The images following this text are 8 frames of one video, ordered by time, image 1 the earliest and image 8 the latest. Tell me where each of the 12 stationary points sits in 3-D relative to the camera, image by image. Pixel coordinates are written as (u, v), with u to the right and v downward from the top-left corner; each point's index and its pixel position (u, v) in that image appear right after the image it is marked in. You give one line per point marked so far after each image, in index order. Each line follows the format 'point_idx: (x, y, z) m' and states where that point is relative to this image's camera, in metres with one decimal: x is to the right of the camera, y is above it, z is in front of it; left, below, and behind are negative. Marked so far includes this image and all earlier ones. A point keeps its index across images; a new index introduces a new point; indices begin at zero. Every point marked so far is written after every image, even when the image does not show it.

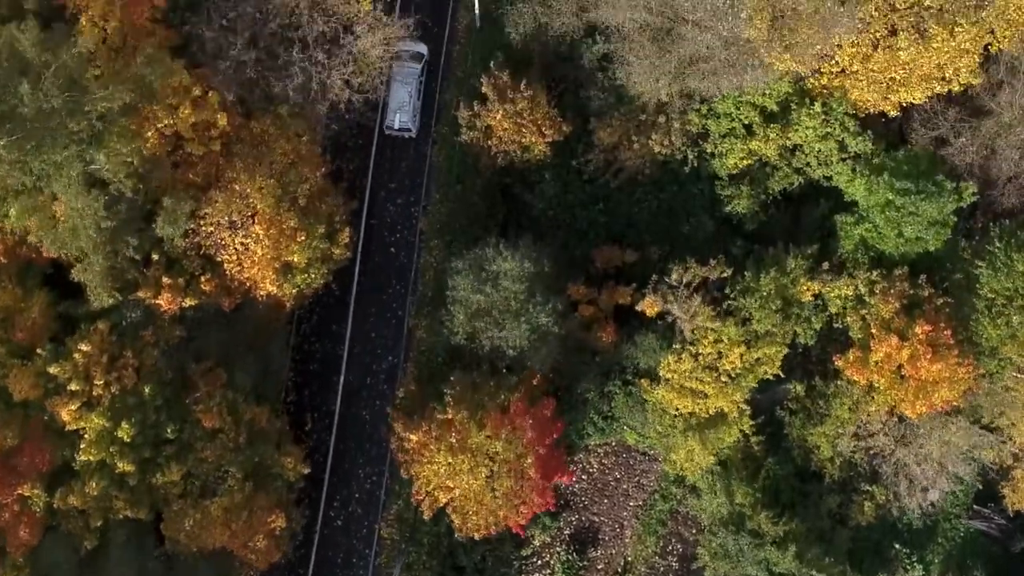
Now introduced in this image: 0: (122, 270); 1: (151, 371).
0: (-5.6, +0.3, +19.9) m
1: (-5.2, -1.2, +19.9) m
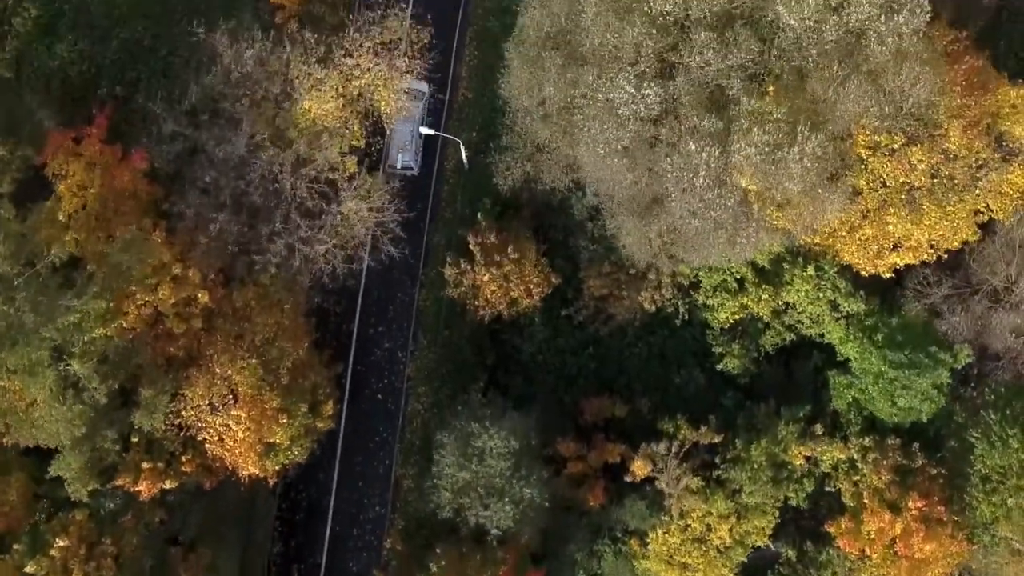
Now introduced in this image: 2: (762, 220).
0: (-5.8, -2.4, +19.6) m
1: (-5.4, -3.9, +19.6) m
2: (+3.6, +1.0, +20.0) m
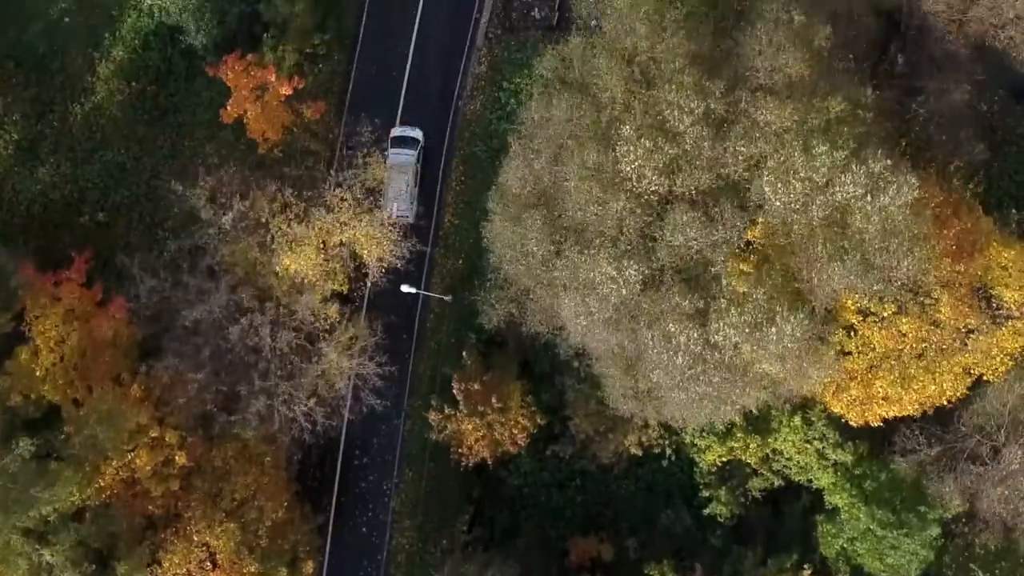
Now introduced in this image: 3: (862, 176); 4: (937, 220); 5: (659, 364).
0: (-6.1, -4.8, +19.3) m
1: (-5.7, -6.2, +19.3) m
2: (+3.3, -1.4, +19.6) m
3: (+4.6, +1.4, +18.1) m
4: (+6.2, +1.0, +20.0) m
5: (+2.1, -1.0, +19.4) m
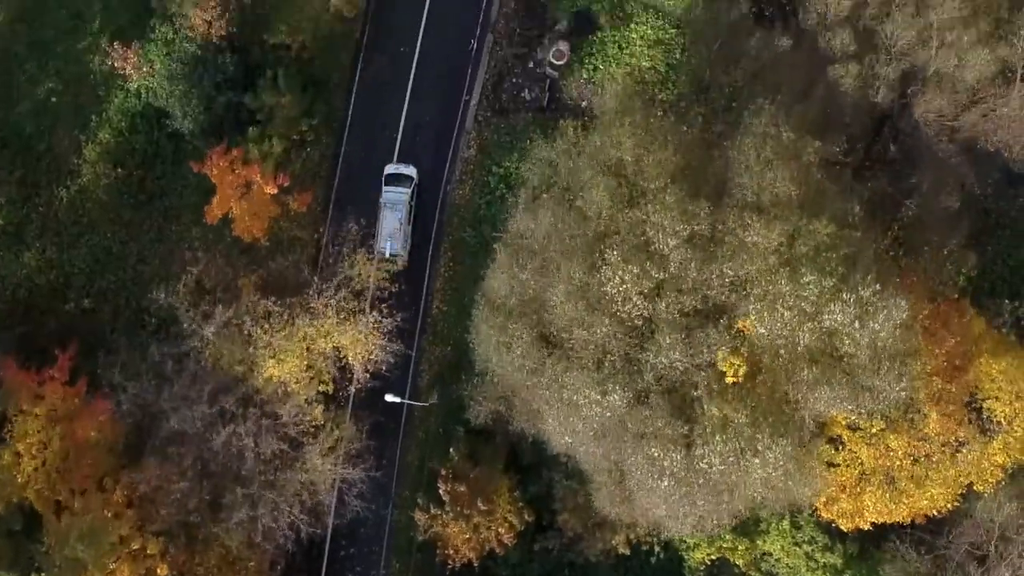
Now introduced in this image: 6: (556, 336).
0: (-6.3, -6.4, +19.2) m
1: (-5.9, -7.8, +19.2) m
2: (+3.1, -3.0, +19.5) m
3: (+4.4, -0.2, +17.9) m
4: (+6.0, -0.7, +19.8) m
5: (+1.9, -2.7, +19.2) m
6: (+0.6, -0.7, +19.4) m
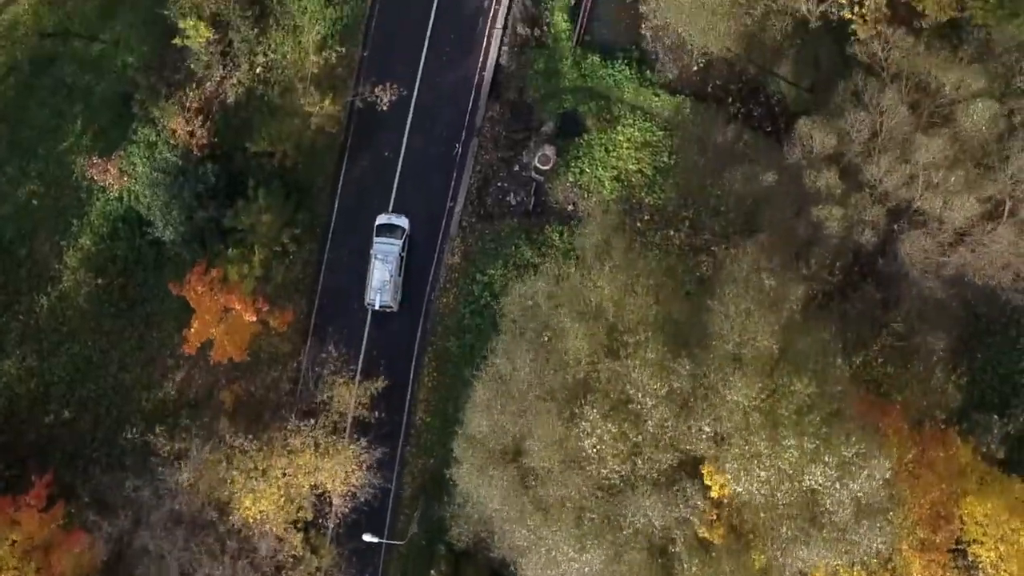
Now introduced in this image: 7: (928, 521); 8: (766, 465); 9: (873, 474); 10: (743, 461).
0: (-6.7, -8.4, +19.0) m
1: (-6.3, -9.9, +19.0) m
2: (+2.8, -5.0, +19.2) m
3: (+4.1, -2.3, +17.7) m
4: (+5.7, -2.7, +19.5) m
5: (+1.6, -4.7, +19.0) m
6: (+0.3, -2.7, +19.2) m
7: (+5.8, -3.2, +19.4) m
8: (+3.2, -2.3, +17.7) m
9: (+4.6, -2.4, +17.8) m
10: (+3.0, -2.2, +17.7) m
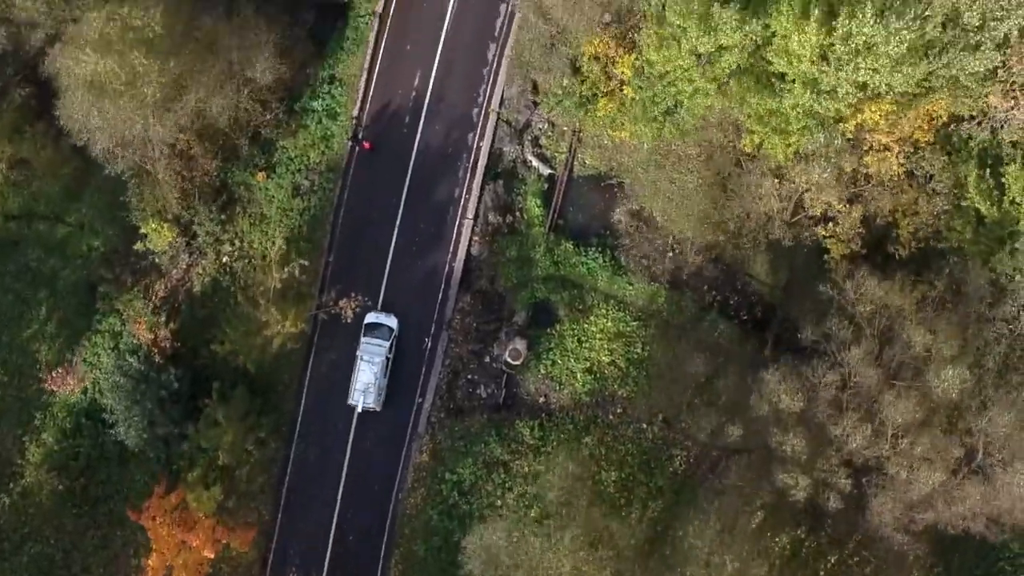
0: (-7.3, -12.1, +18.7) m
1: (-6.9, -13.5, +18.8) m
2: (+2.2, -8.7, +18.9) m
3: (+3.5, -6.0, +17.3) m
4: (+5.1, -6.4, +19.1) m
5: (+1.0, -8.4, +18.6) m
6: (-0.3, -6.4, +18.8) m
7: (+5.2, -6.9, +19.0) m
8: (+2.6, -6.0, +17.3) m
9: (+4.0, -6.1, +17.4) m
10: (+2.4, -5.9, +17.3) m
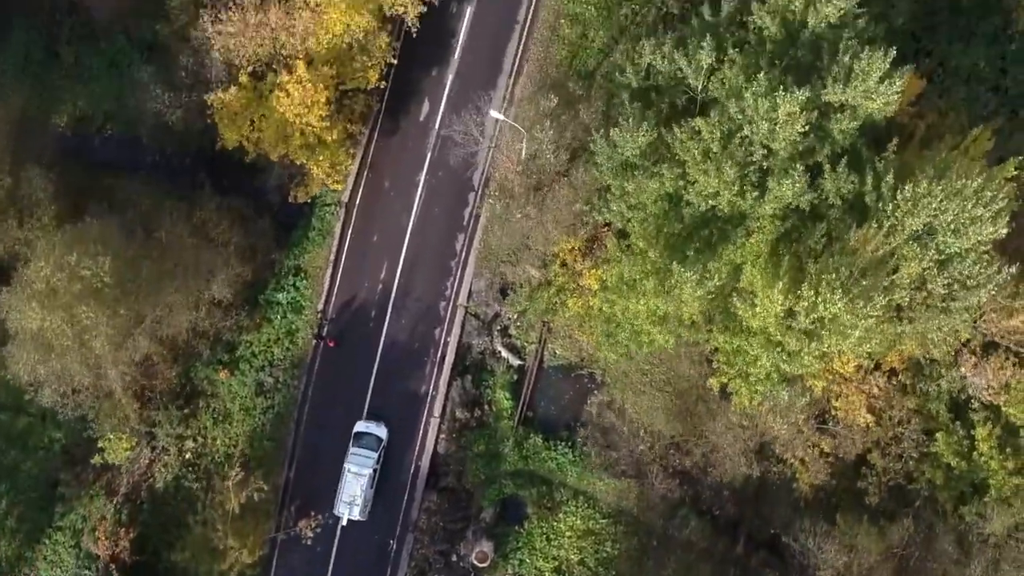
0: (-8.0, -15.8, +18.5) m
1: (-7.6, -17.2, +18.6) m
2: (+1.5, -12.4, +18.5) m
3: (+2.8, -9.7, +16.9) m
4: (+4.4, -10.2, +18.7) m
5: (+0.3, -12.1, +18.3) m
6: (-0.9, -10.1, +18.4) m
7: (+4.6, -10.7, +18.6) m
8: (+2.0, -9.7, +16.9) m
9: (+3.4, -9.9, +17.0) m
10: (+1.7, -9.7, +16.9) m
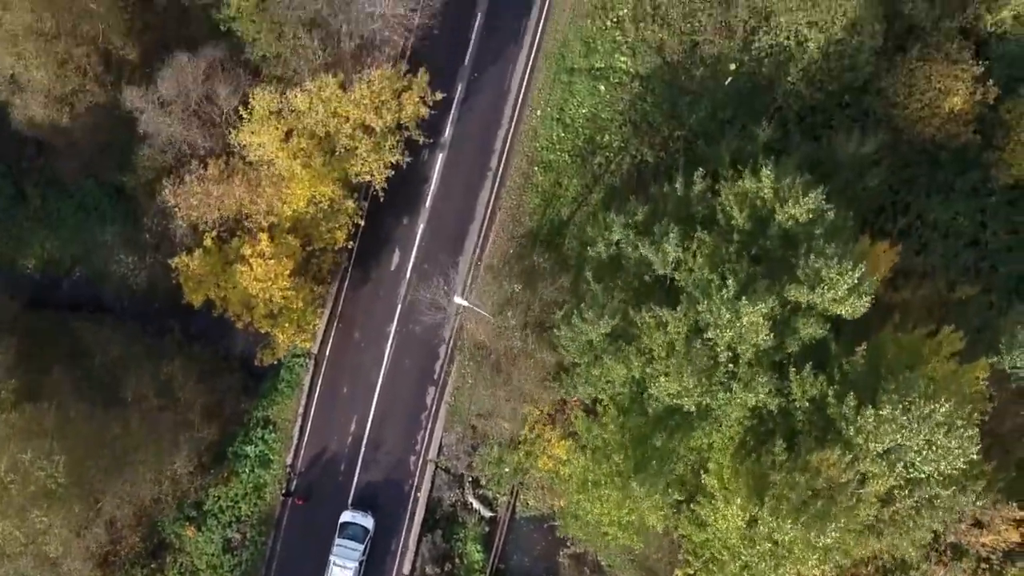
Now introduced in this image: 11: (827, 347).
0: (-8.6, -18.6, +18.3) m
1: (-8.2, -20.1, +18.4) m
2: (+0.9, -15.3, +18.3) m
3: (+2.2, -12.6, +16.6) m
4: (+3.8, -13.0, +18.4) m
5: (-0.3, -15.0, +18.0) m
6: (-1.5, -13.0, +18.2) m
7: (+4.0, -13.5, +18.3) m
8: (+1.4, -12.6, +16.6) m
9: (+2.8, -12.7, +16.7) m
10: (+1.1, -12.5, +16.6) m
11: (+4.5, -0.9, +19.8) m
